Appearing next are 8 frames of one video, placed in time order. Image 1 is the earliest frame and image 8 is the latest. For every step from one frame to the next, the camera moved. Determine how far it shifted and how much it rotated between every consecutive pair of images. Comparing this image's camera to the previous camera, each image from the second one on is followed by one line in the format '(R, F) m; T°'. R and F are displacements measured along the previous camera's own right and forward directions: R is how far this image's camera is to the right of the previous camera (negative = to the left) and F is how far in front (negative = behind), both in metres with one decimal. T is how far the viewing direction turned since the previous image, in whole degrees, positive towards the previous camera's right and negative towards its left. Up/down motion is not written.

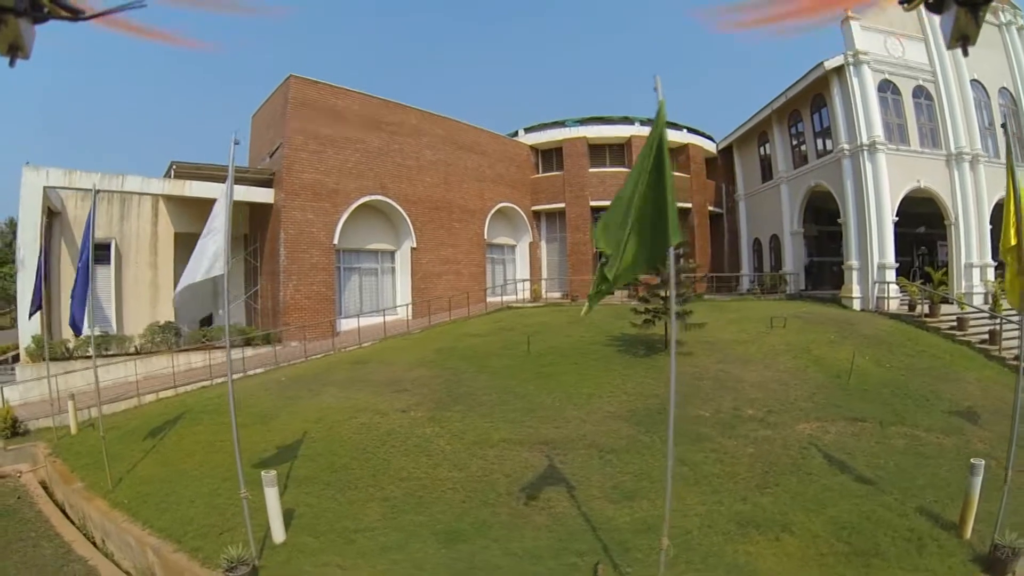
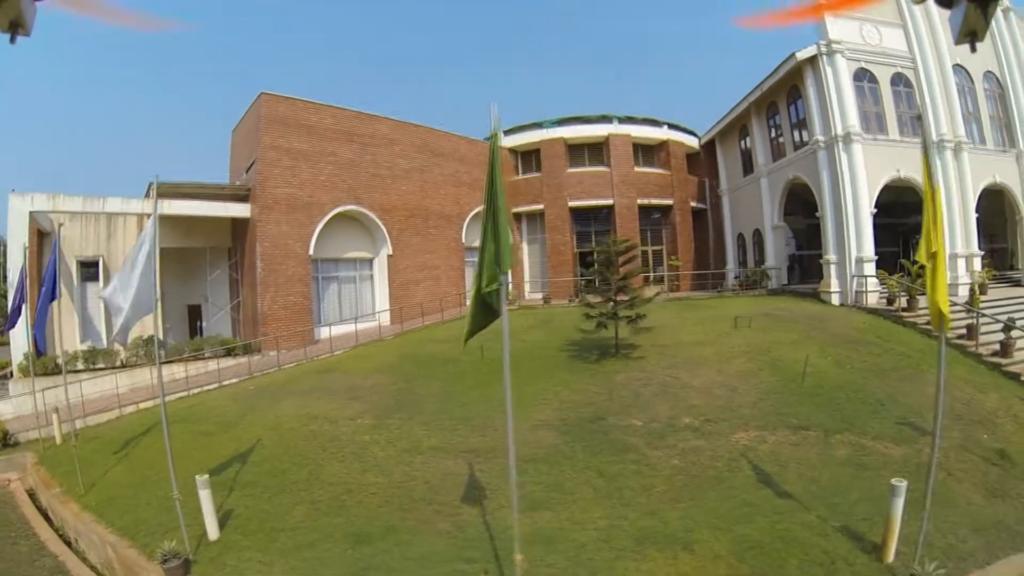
(+1.6, -0.1) m; -3°
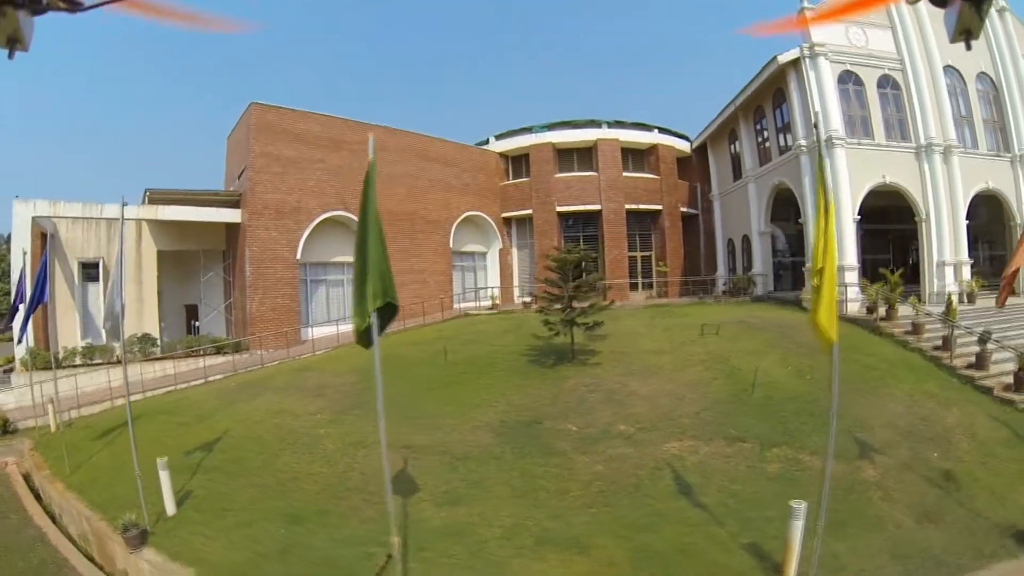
(+1.5, -0.2) m; -3°
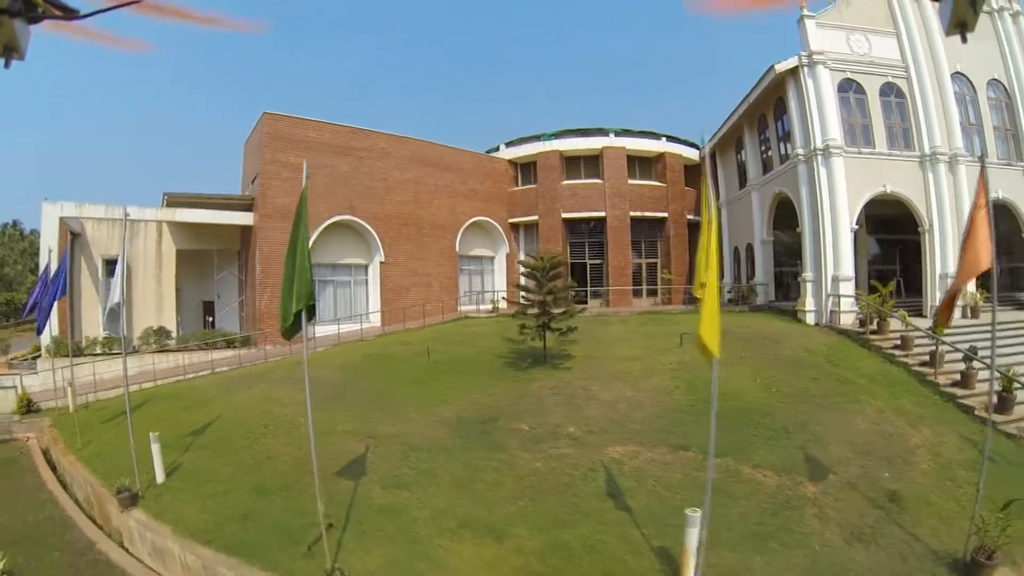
(+1.4, -0.3) m; -5°
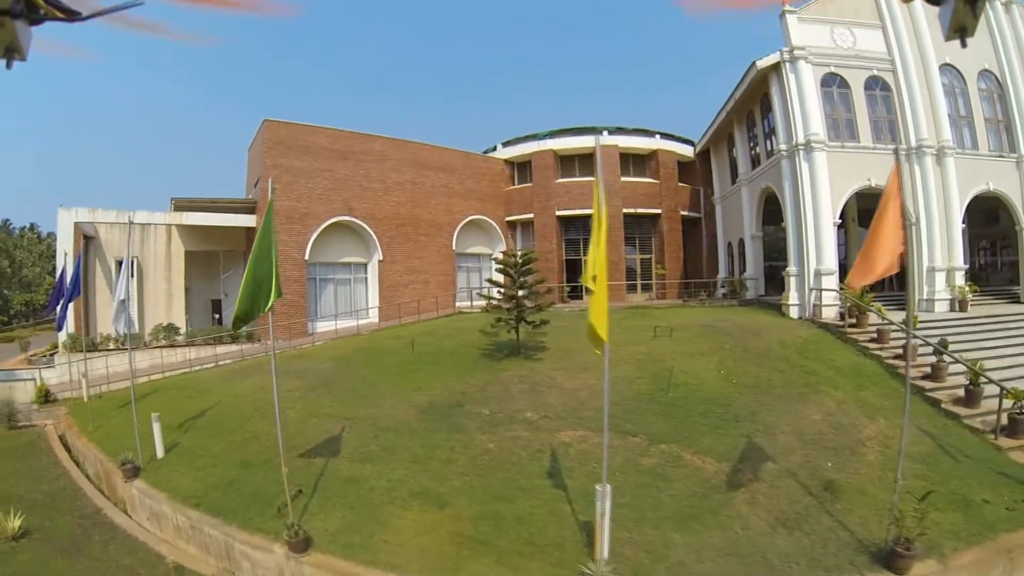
(+1.2, -0.4) m; -3°
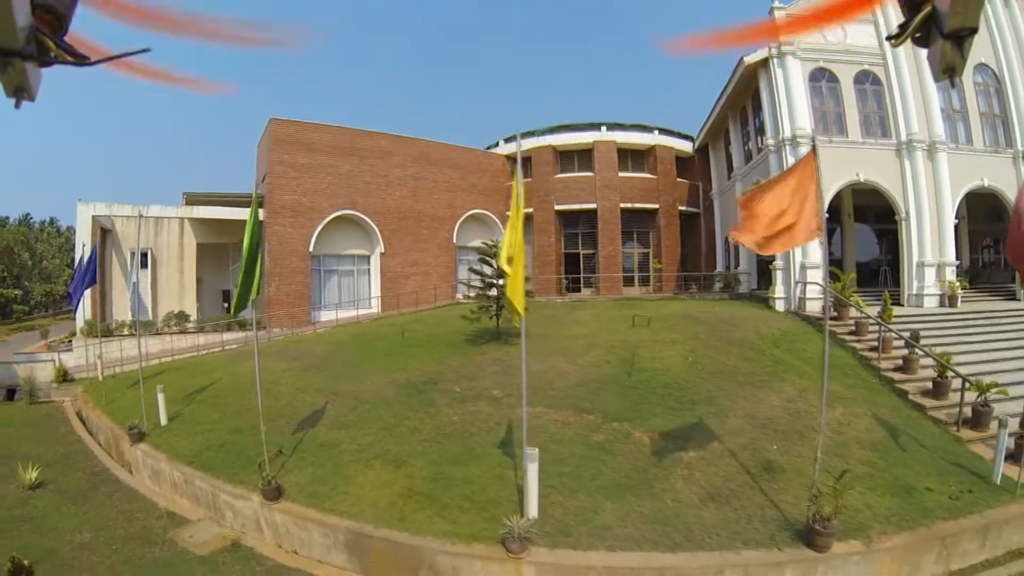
(+1.1, -0.4) m; -3°
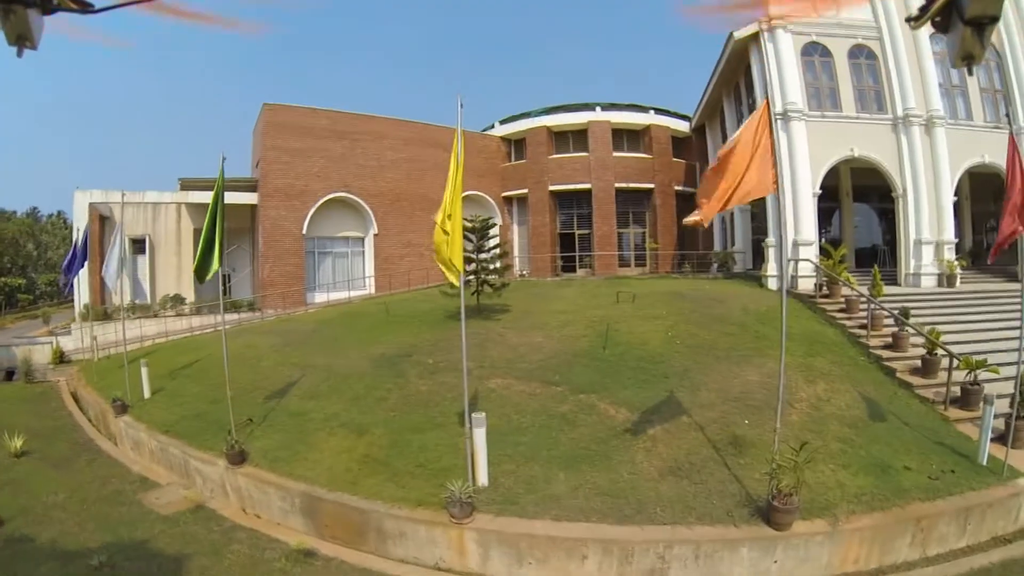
(+0.8, +0.1) m; -2°
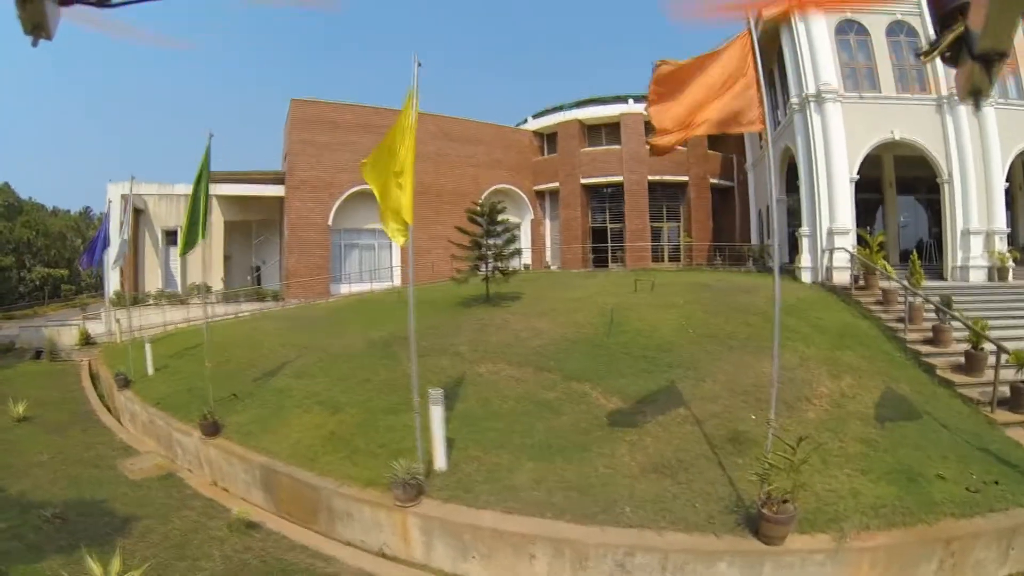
(+0.9, +0.6) m; -5°
